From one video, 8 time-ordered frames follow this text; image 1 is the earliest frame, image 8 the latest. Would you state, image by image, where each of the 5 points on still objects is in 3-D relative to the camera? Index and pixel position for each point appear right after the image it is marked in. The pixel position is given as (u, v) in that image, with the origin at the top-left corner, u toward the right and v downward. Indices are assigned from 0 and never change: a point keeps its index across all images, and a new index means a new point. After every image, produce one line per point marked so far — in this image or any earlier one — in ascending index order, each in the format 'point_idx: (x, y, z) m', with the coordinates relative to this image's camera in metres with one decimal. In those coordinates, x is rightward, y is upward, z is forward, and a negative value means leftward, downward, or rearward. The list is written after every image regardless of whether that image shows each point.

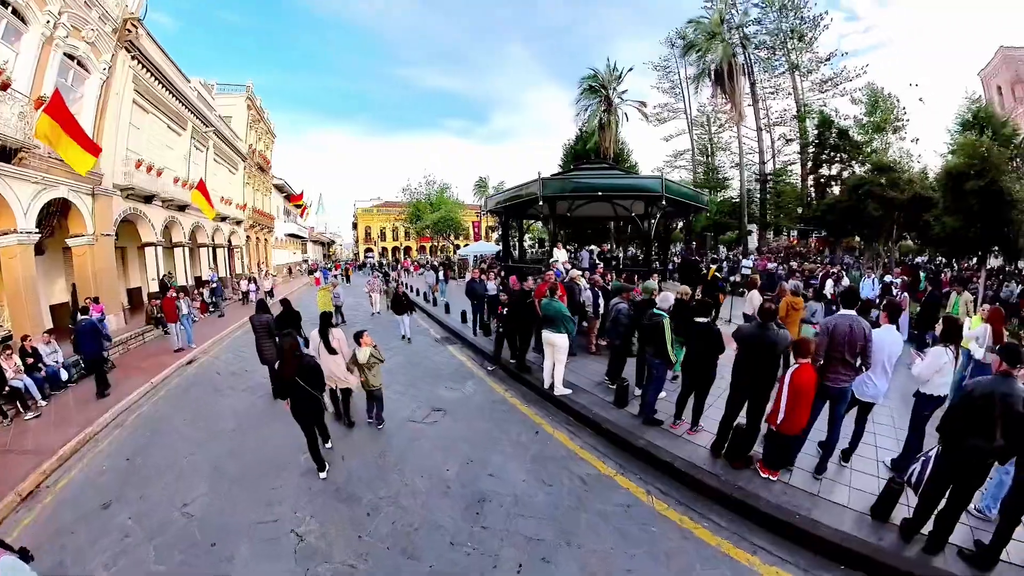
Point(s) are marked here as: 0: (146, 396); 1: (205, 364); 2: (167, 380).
0: (-6.0, -1.9, +7.6) m
1: (-6.1, -1.6, +9.4) m
2: (-6.2, -1.8, +8.4) m
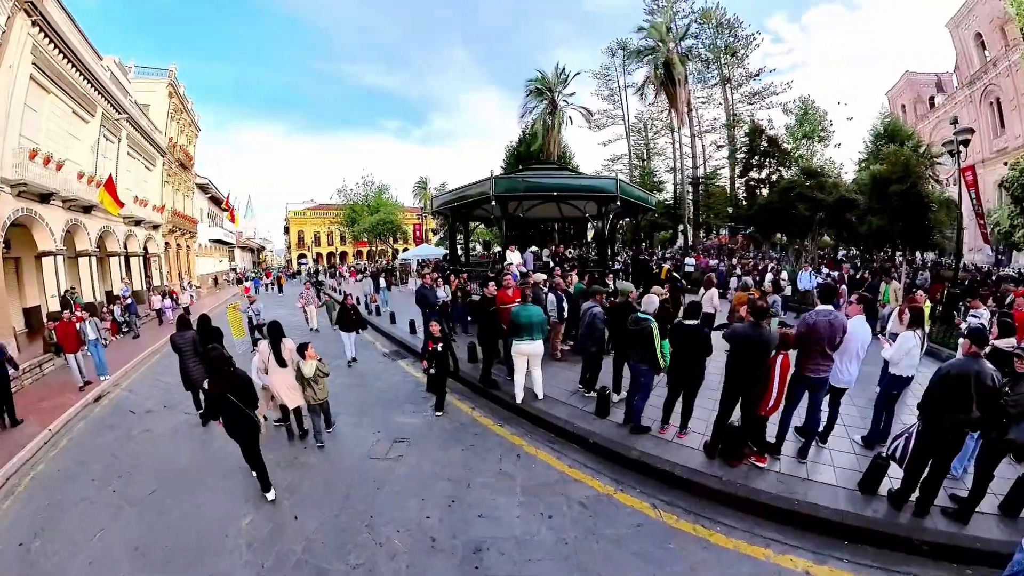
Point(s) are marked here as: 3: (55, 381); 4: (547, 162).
0: (-6.4, -2.1, +6.3) m
1: (-6.8, -1.9, +8.0) m
2: (-6.7, -2.0, +7.0) m
3: (-9.0, -1.7, +9.0) m
4: (+0.9, +3.0, +10.8) m
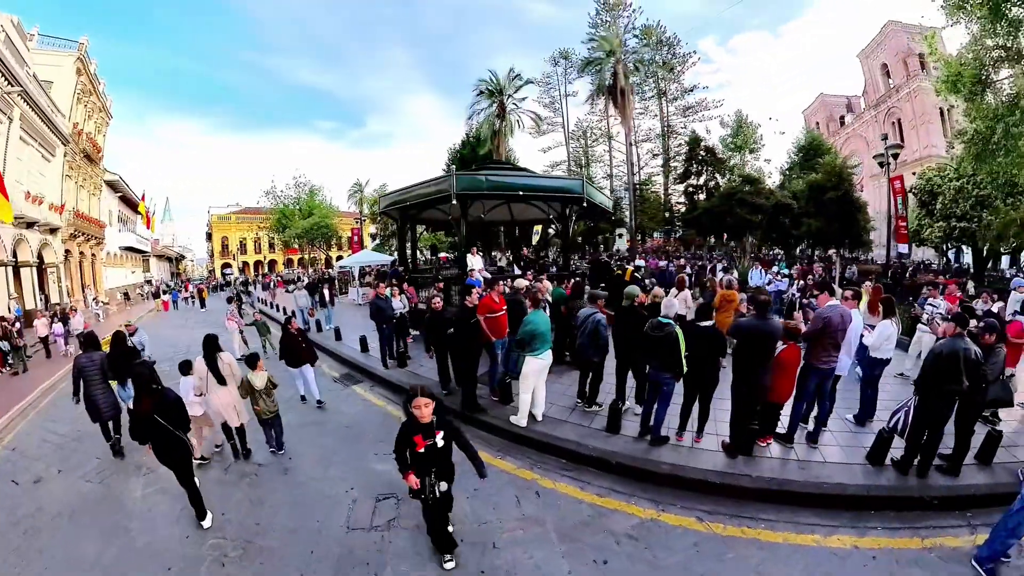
0: (-6.2, -2.3, +4.7) m
1: (-7.0, -2.2, +6.3) m
2: (-6.8, -2.3, +5.4) m
3: (-9.4, -2.1, +6.8) m
4: (-0.3, +2.8, +10.7) m
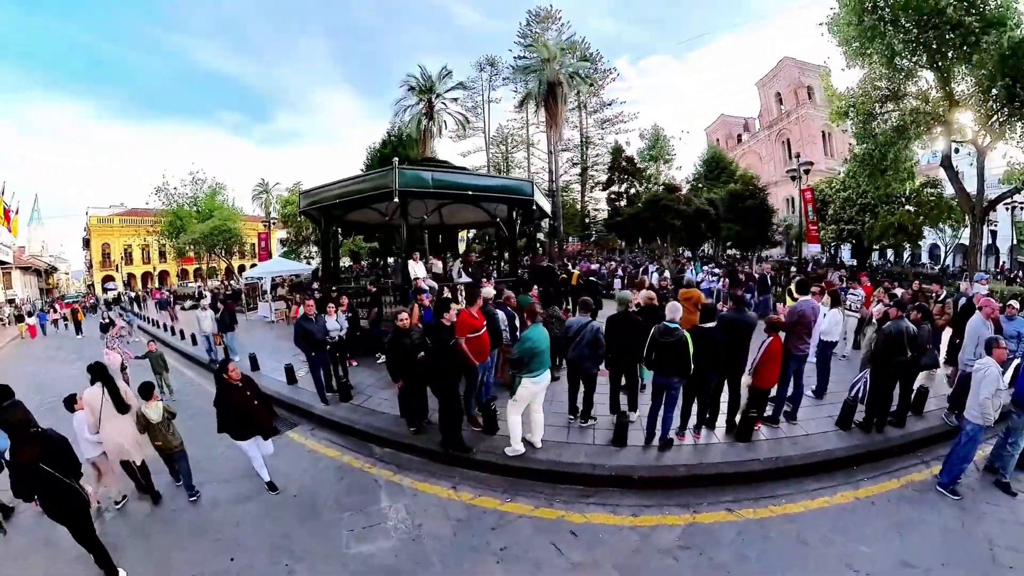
0: (-5.6, -2.6, +2.9) m
1: (-6.8, -2.5, +4.1) m
2: (-6.3, -2.5, +3.3) m
3: (-9.2, -2.5, +4.0) m
4: (-1.7, +2.7, +10.3) m
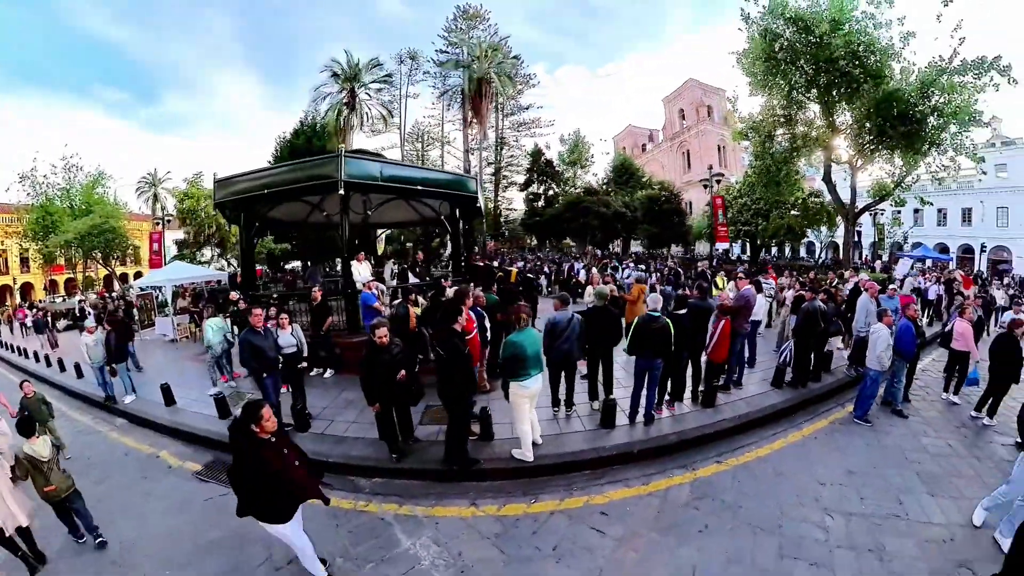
0: (-4.3, -2.8, +1.4) m
1: (-5.8, -2.7, +2.2) m
2: (-5.1, -2.8, +1.7) m
3: (-8.1, -2.8, +1.4) m
4: (-3.1, +2.6, +9.6) m
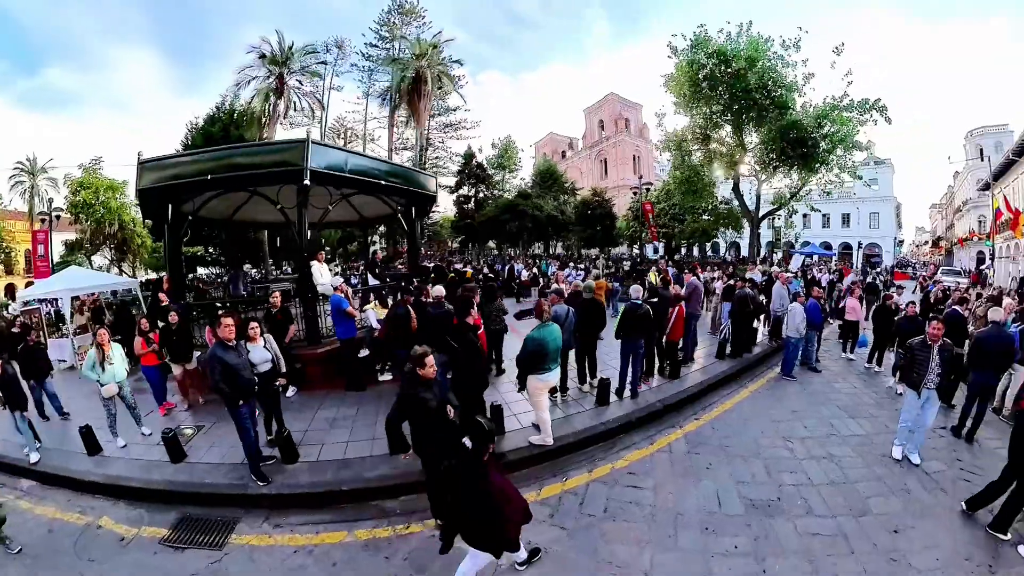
0: (-2.7, -2.8, +0.5) m
1: (-4.4, -2.8, +0.9) m
2: (-3.5, -2.8, +0.6) m
3: (-6.3, -3.0, -0.5) m
4: (-4.0, +2.5, +8.8) m
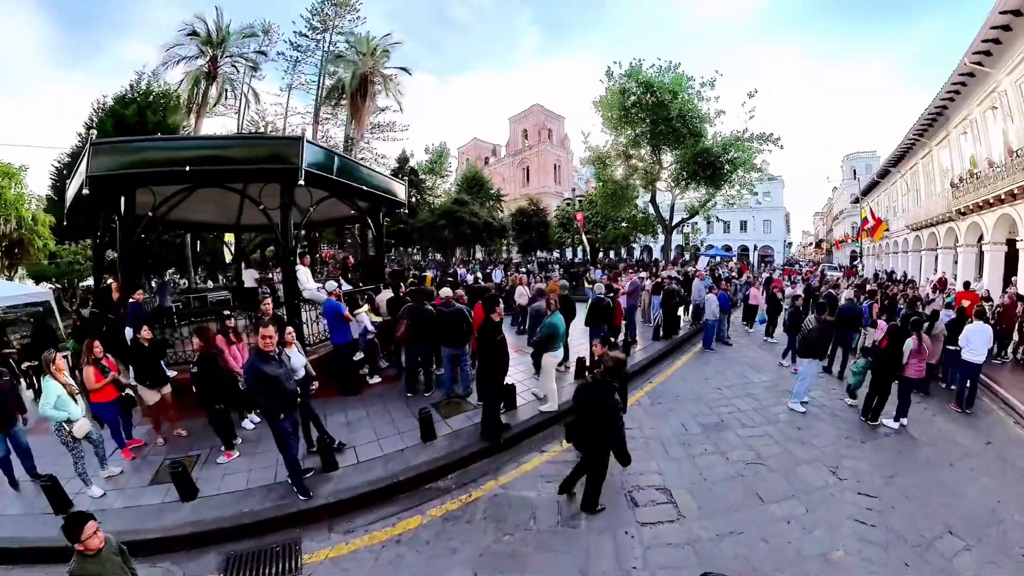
0: (-0.7, -2.7, +0.3) m
1: (-2.5, -2.8, +0.2) m
2: (-1.5, -2.8, +0.1) m
3: (-3.9, -3.0, -1.8) m
4: (-4.6, +2.4, +7.9) m
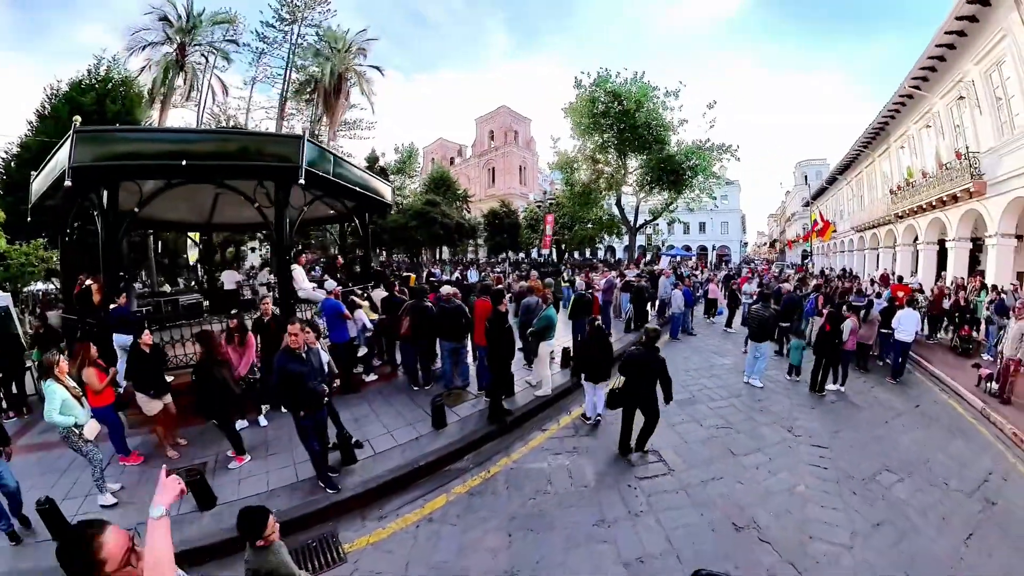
0: (+0.1, -2.7, +0.4) m
1: (-1.7, -2.8, +0.1) m
2: (-0.7, -2.8, +0.1) m
3: (-2.8, -3.0, -2.0) m
4: (-4.8, +2.3, +7.5) m
